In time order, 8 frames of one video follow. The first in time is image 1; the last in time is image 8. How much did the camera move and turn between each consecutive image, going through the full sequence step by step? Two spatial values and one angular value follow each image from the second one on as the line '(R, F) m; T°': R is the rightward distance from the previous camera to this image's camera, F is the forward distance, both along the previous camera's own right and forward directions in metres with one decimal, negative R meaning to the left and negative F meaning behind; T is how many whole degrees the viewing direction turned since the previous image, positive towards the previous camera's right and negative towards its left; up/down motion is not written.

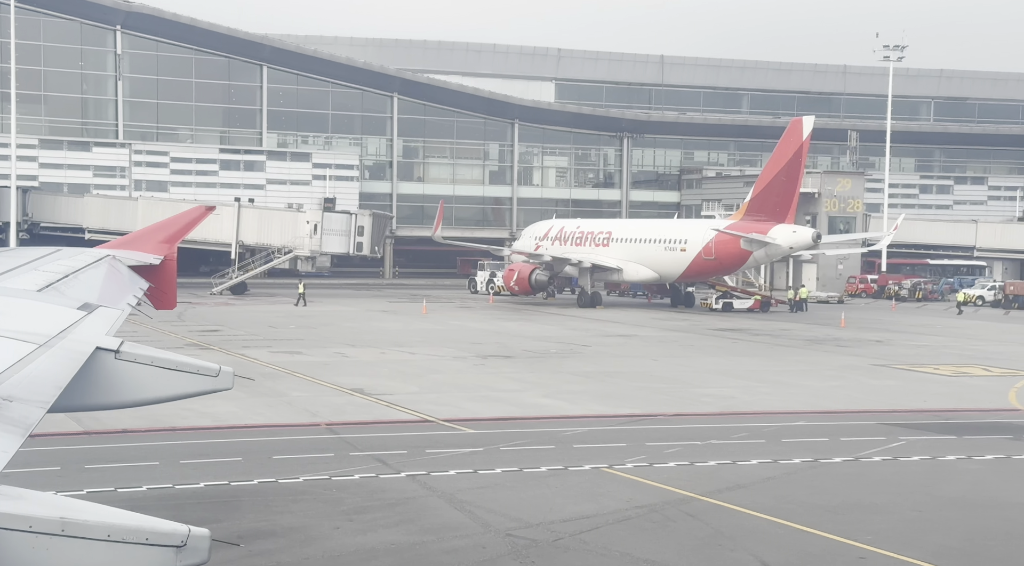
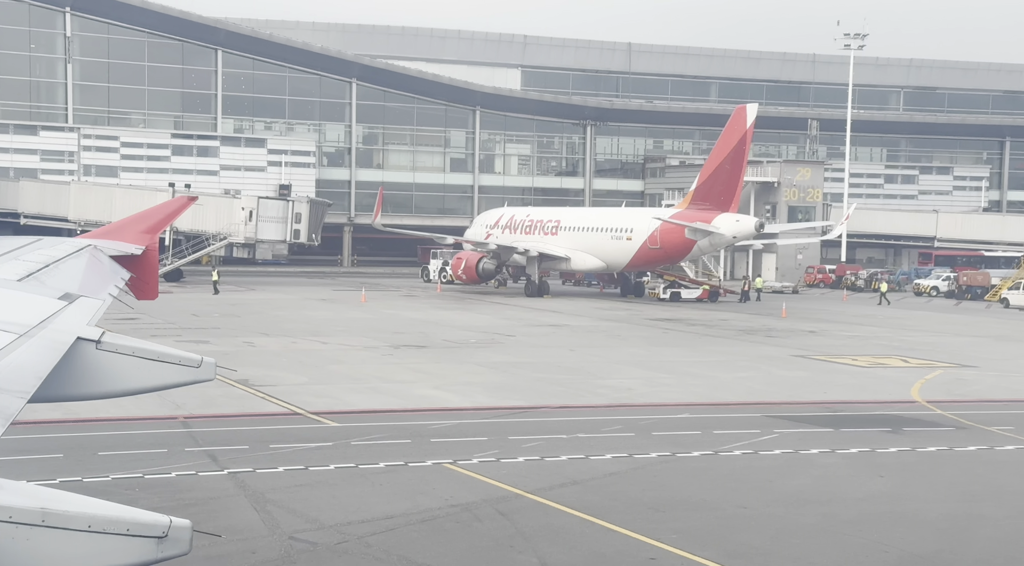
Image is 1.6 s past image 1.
(+1.1, +0.1) m; +2°
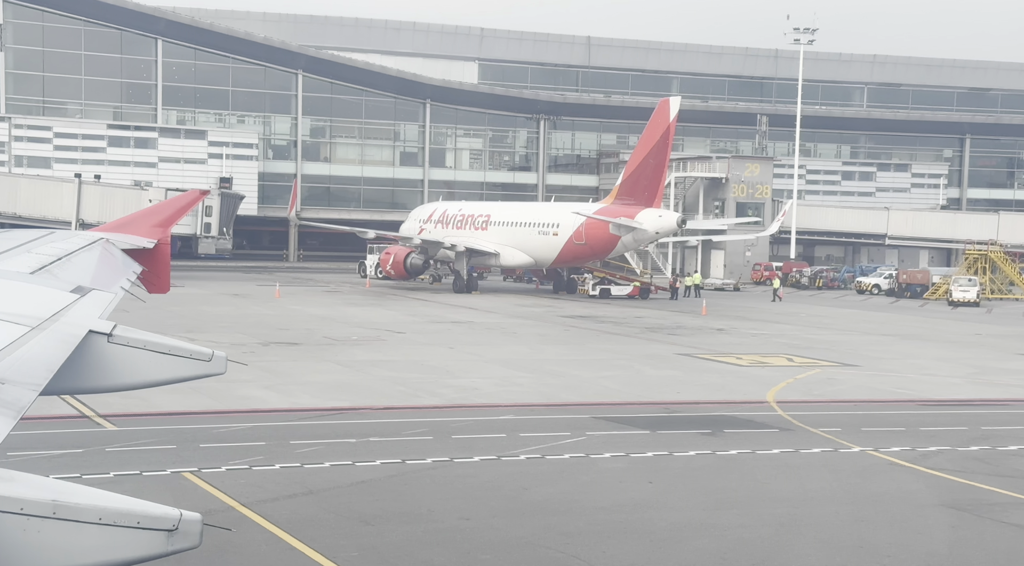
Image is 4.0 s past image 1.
(+1.8, +0.4) m; +2°
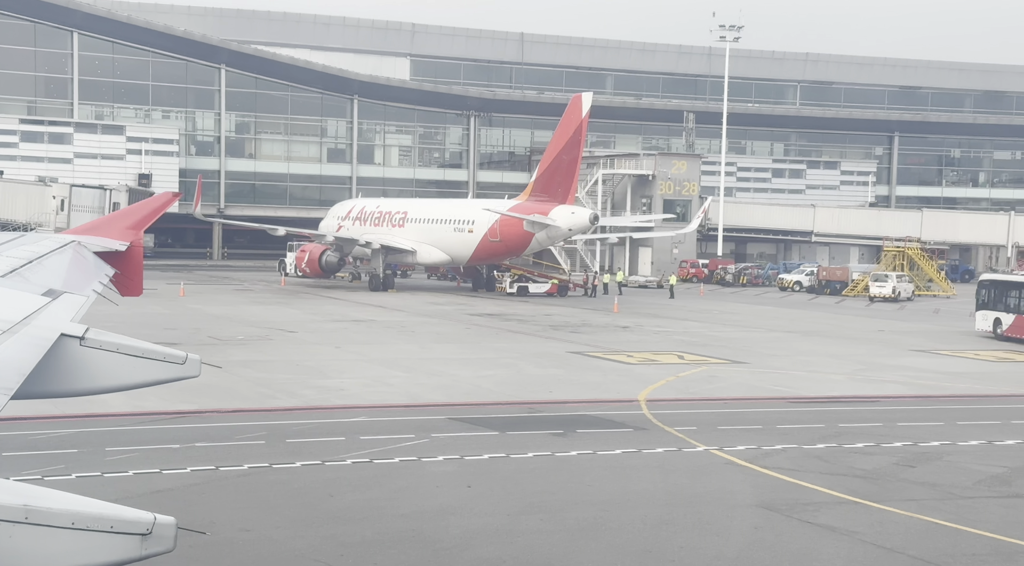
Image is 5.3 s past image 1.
(+1.1, +0.2) m; +3°
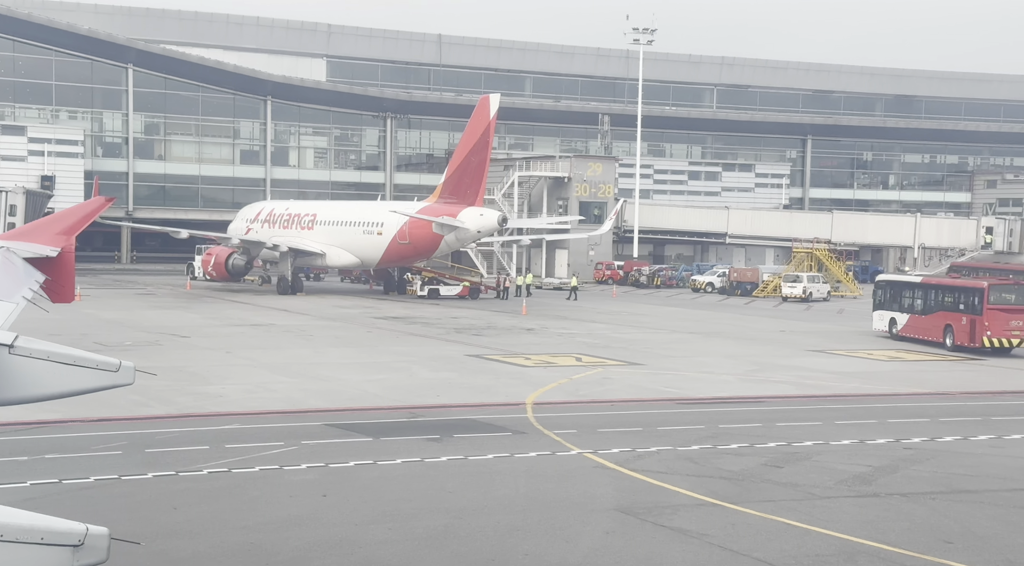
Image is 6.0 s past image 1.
(+0.5, +0.1) m; +4°
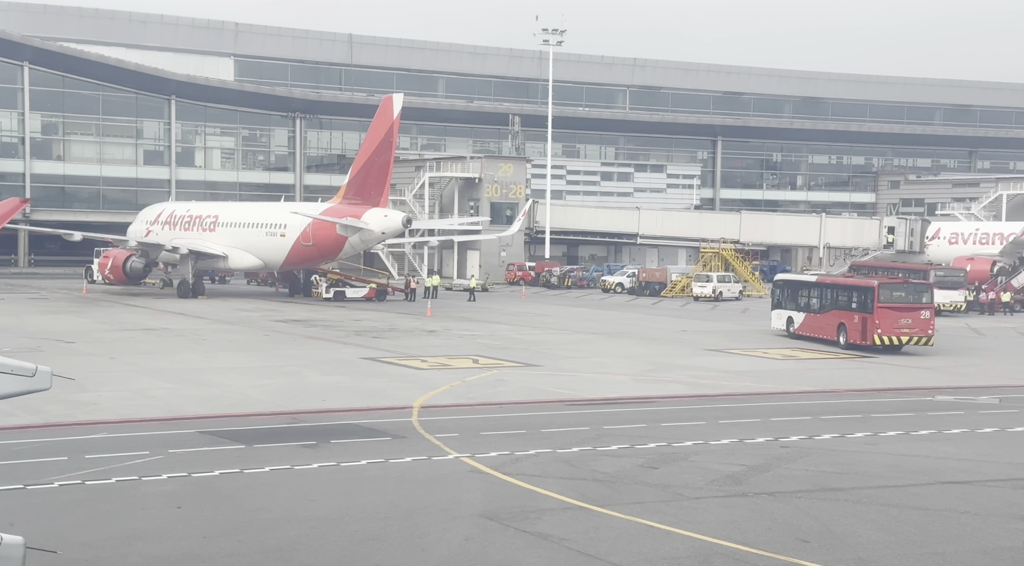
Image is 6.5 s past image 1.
(+0.4, +0.1) m; +4°
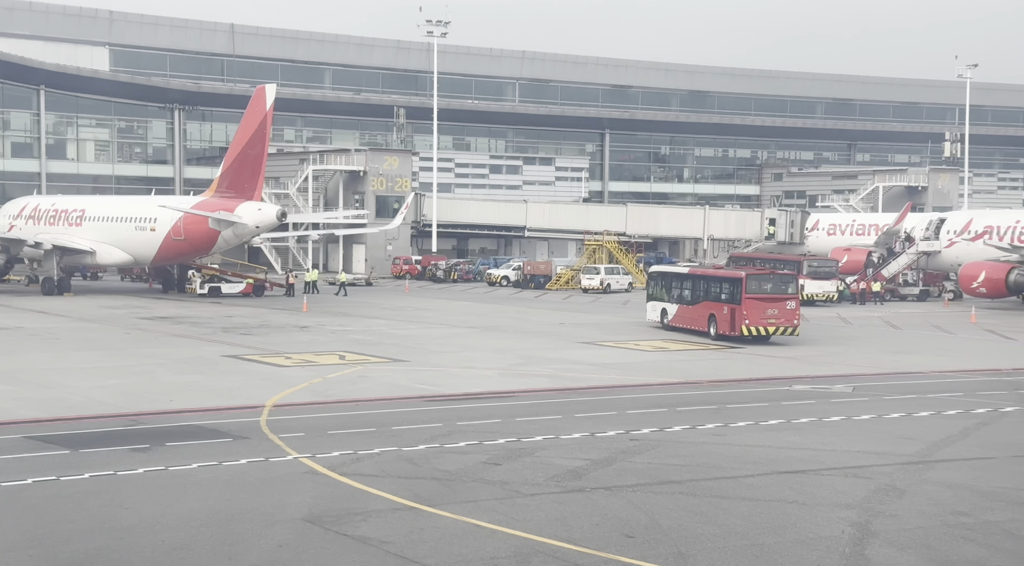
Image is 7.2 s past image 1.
(+0.5, +0.3) m; +5°
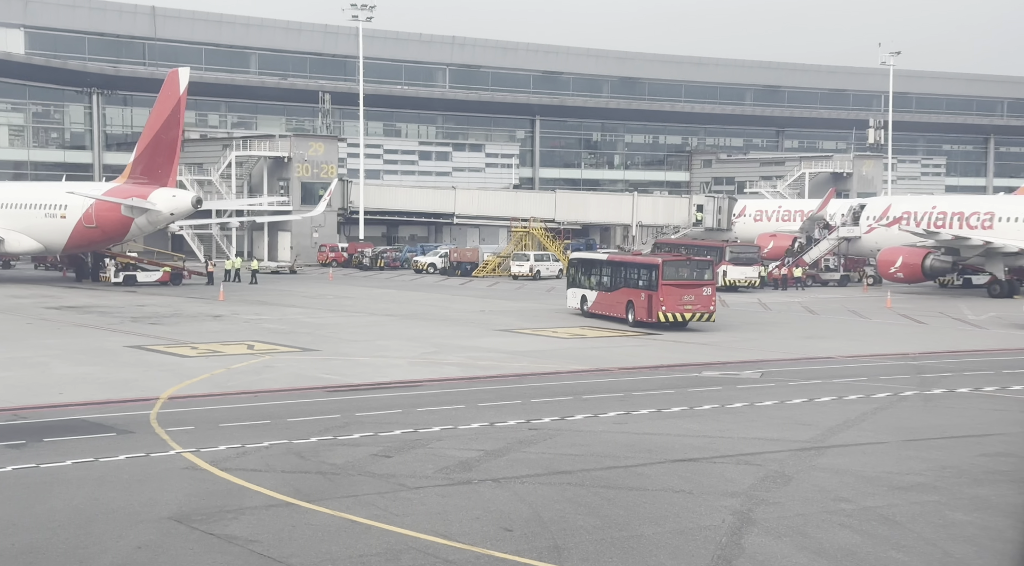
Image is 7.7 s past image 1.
(+0.4, +0.3) m; +3°
